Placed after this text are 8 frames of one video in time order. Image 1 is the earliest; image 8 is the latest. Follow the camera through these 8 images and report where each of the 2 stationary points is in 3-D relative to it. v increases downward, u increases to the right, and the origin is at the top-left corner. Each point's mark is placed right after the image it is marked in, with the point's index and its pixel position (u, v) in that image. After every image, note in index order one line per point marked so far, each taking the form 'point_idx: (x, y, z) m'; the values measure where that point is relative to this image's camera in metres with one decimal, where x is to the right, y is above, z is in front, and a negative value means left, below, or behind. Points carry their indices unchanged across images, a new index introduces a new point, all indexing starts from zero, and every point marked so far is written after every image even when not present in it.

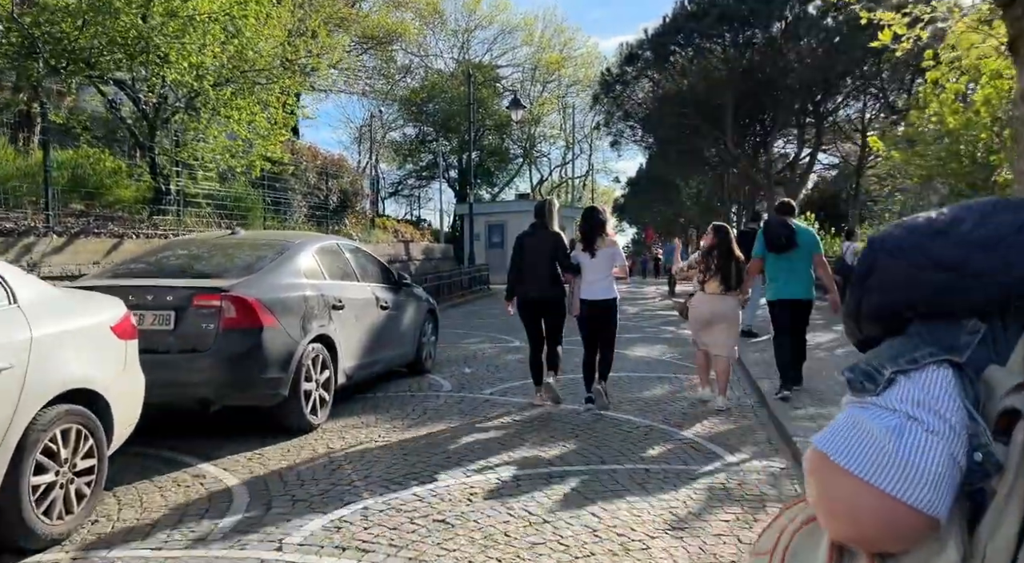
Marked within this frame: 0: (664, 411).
0: (+1.5, -1.2, +6.7) m
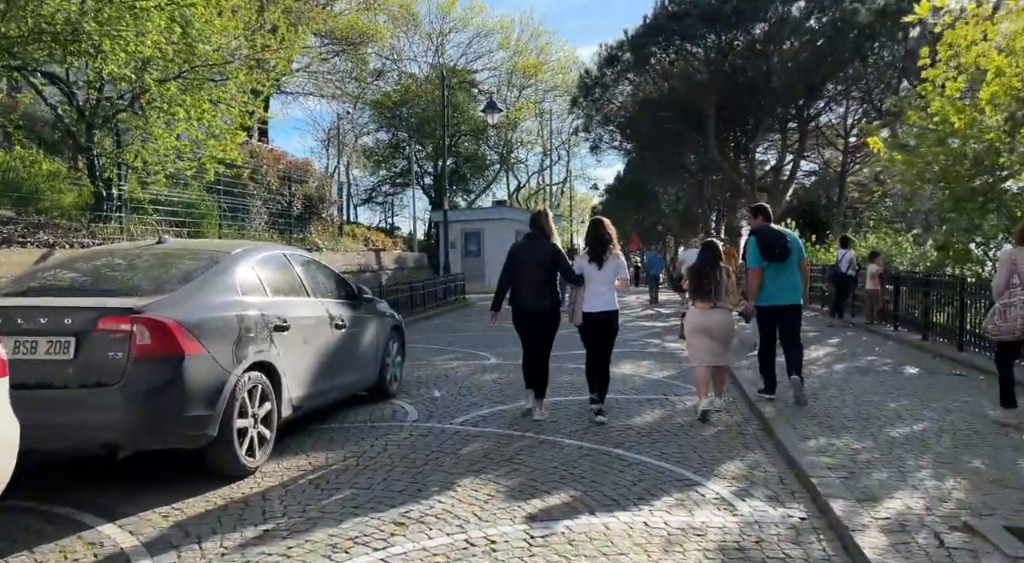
0: (+1.2, -1.3, +5.9) m
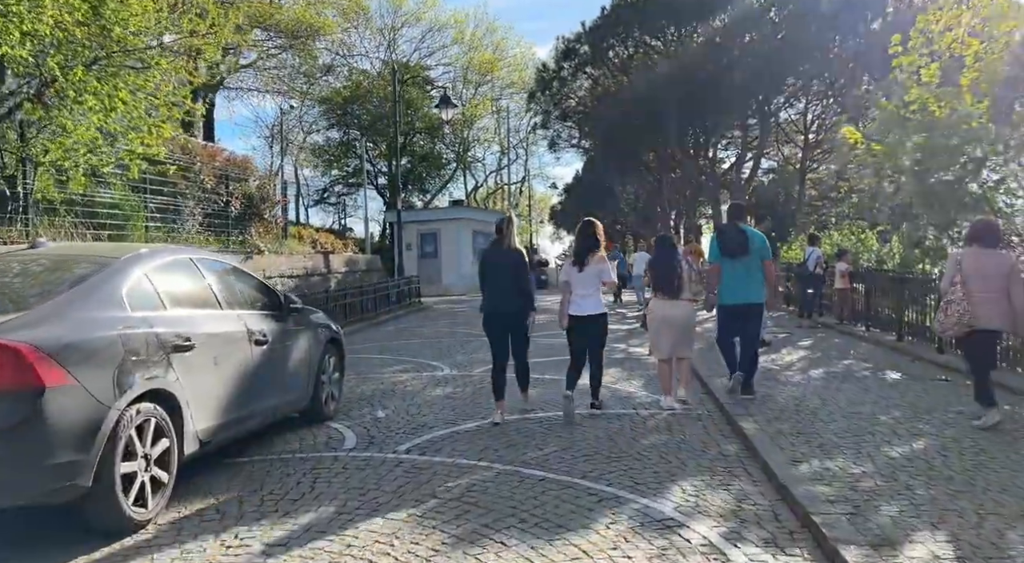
0: (+0.9, -1.4, +5.2) m
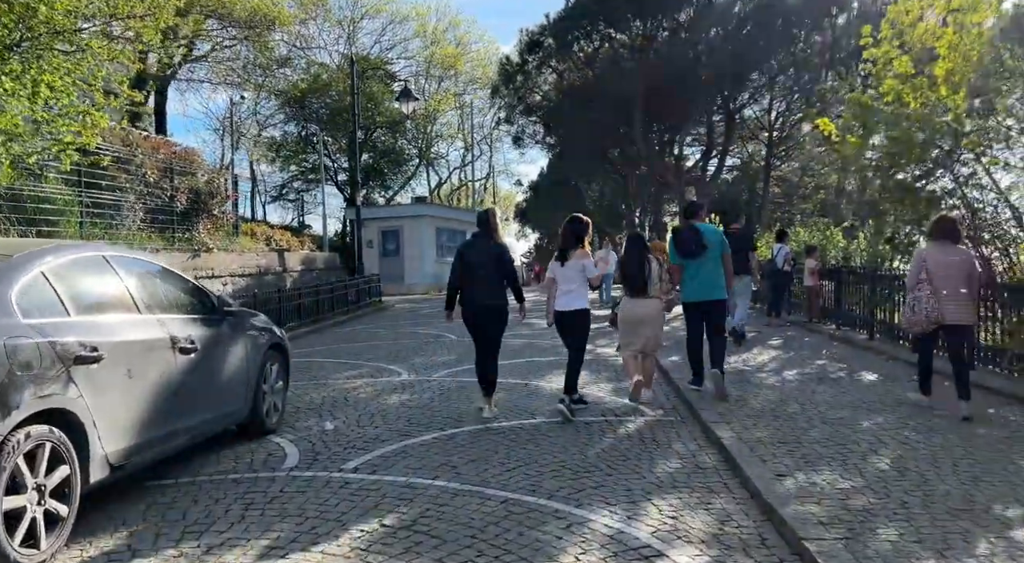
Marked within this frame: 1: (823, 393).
0: (+0.6, -1.4, +4.7) m
1: (+3.1, -1.1, +7.0) m
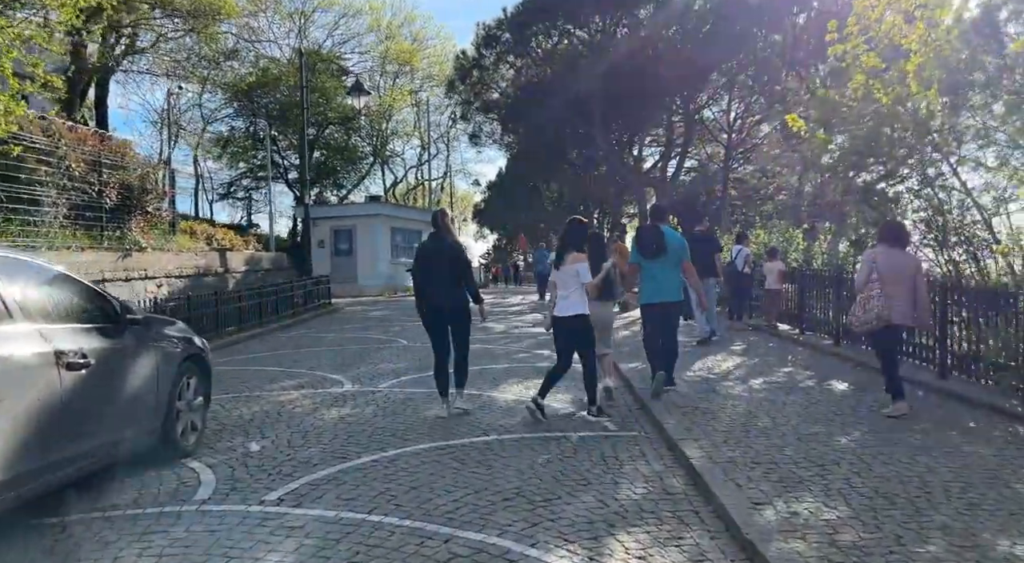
0: (+0.3, -1.4, +4.2) m
1: (+2.6, -1.1, +6.5) m
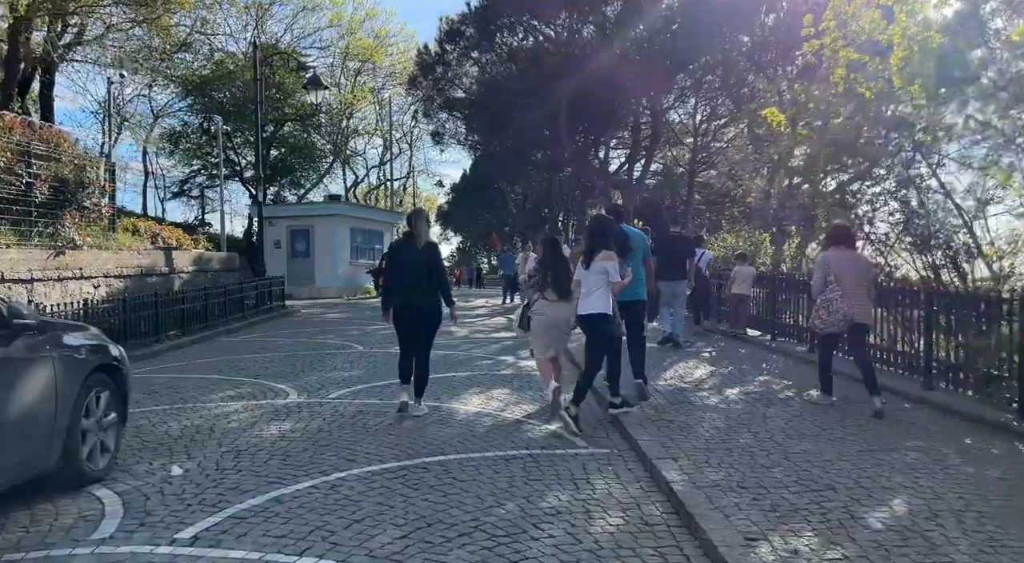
0: (0.0, -1.4, +3.6) m
1: (+2.3, -1.2, +6.1) m
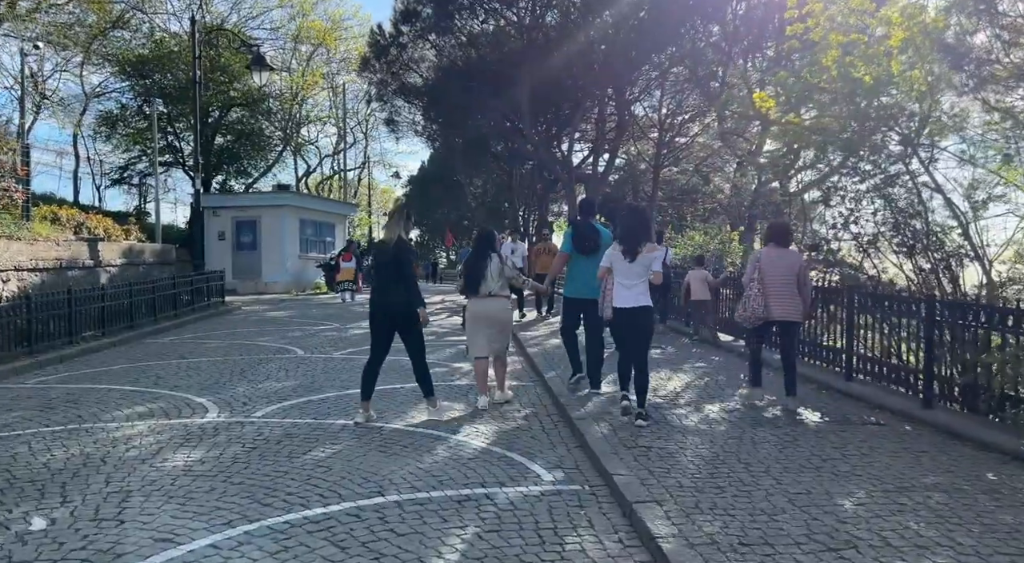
0: (-0.2, -1.5, +2.7) m
1: (+2.0, -1.2, +5.4) m
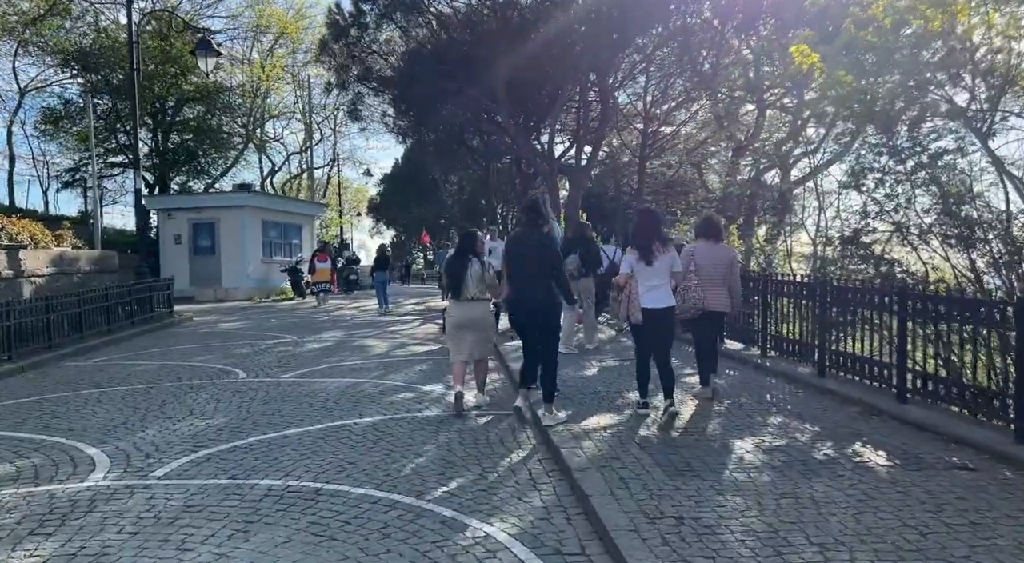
0: (-0.2, -1.5, +1.3) m
1: (+1.8, -1.3, +4.0) m
